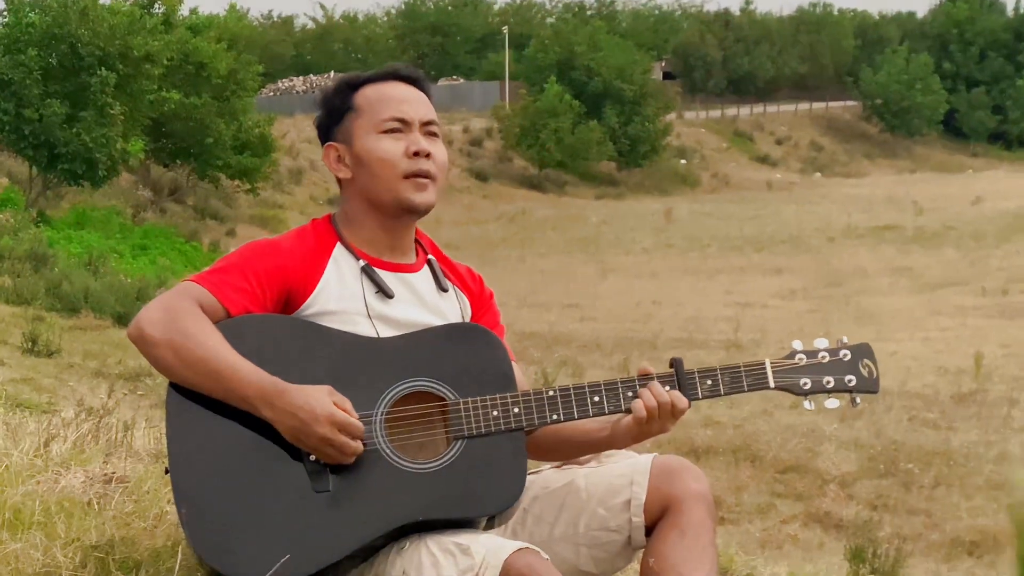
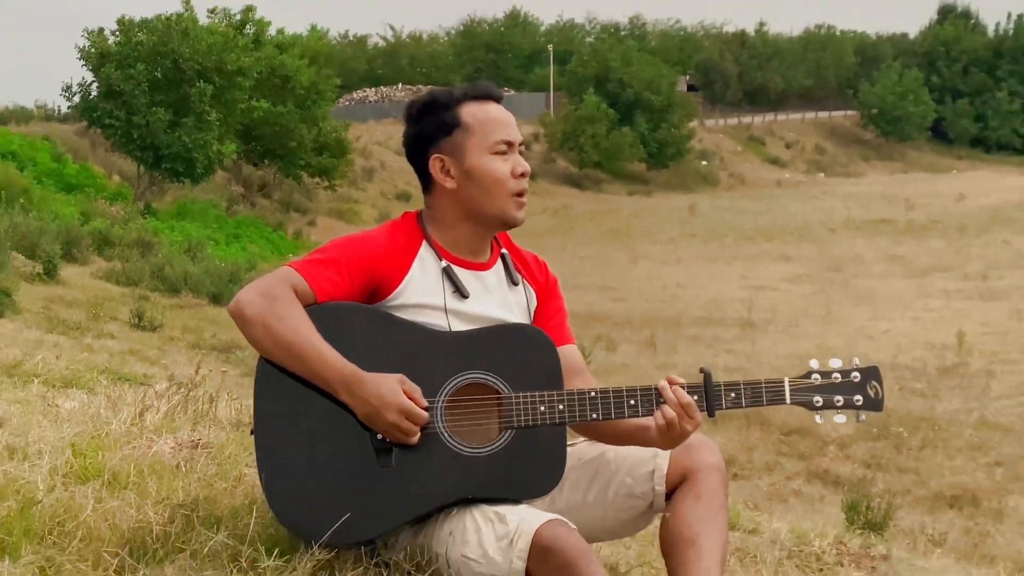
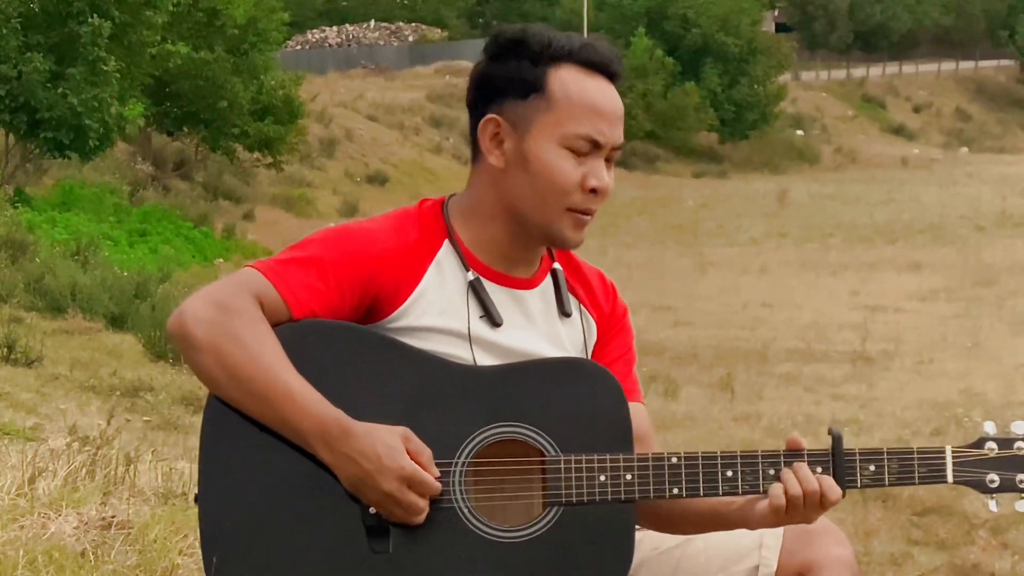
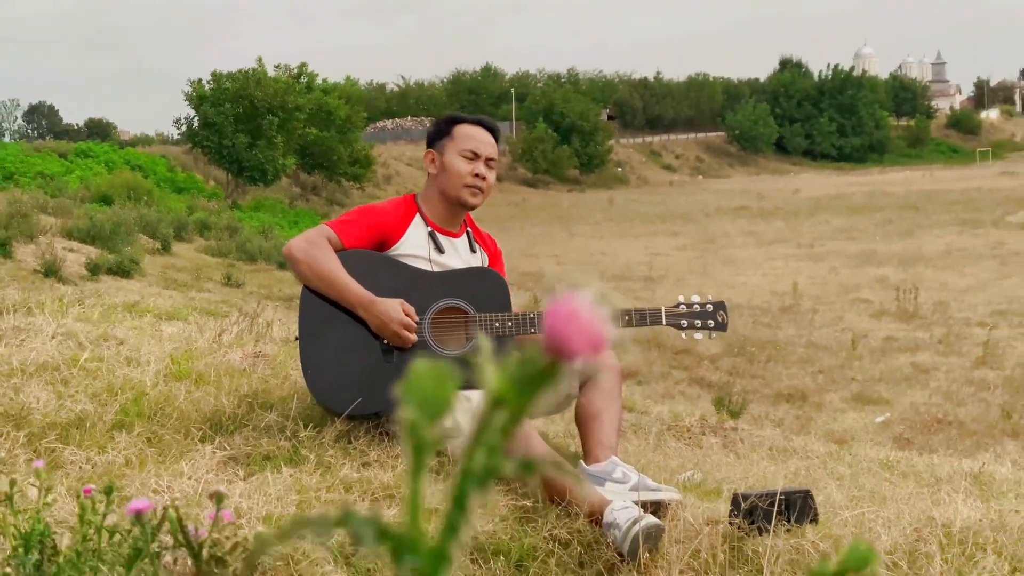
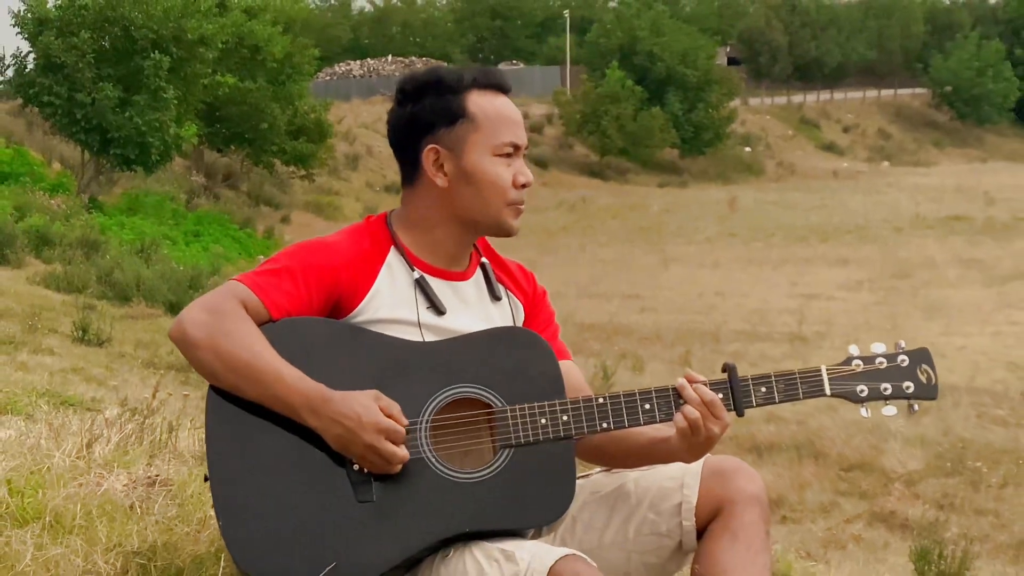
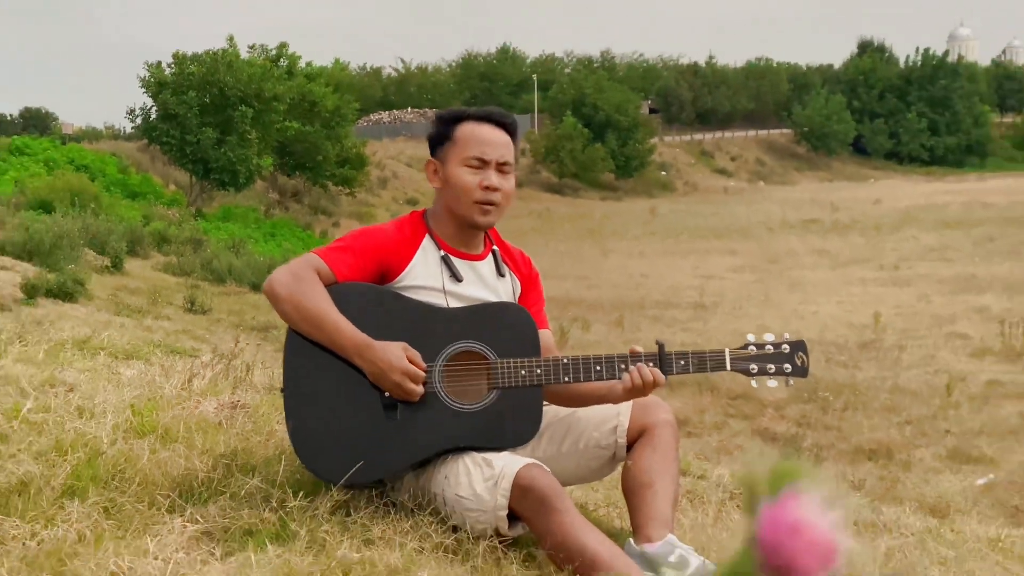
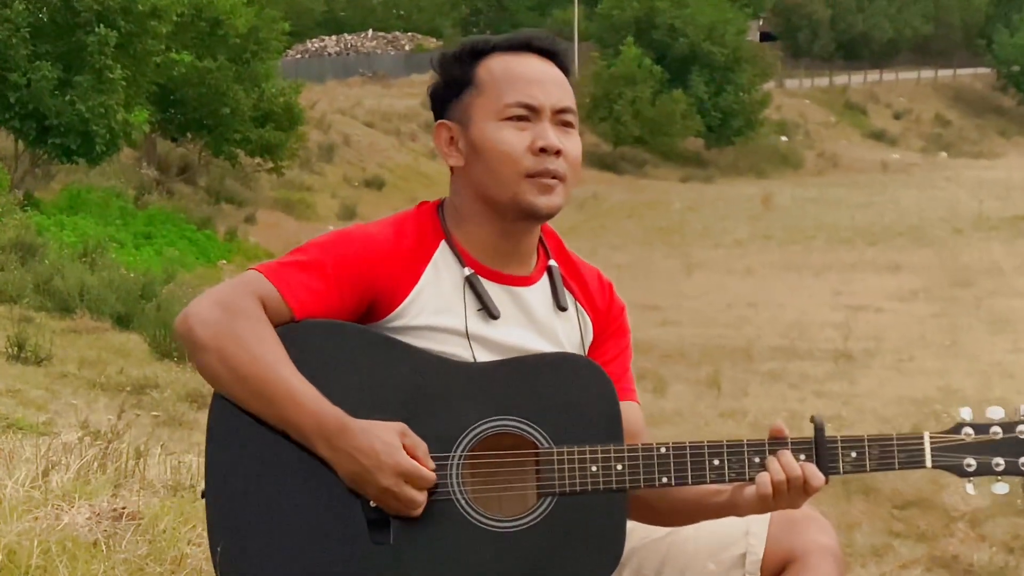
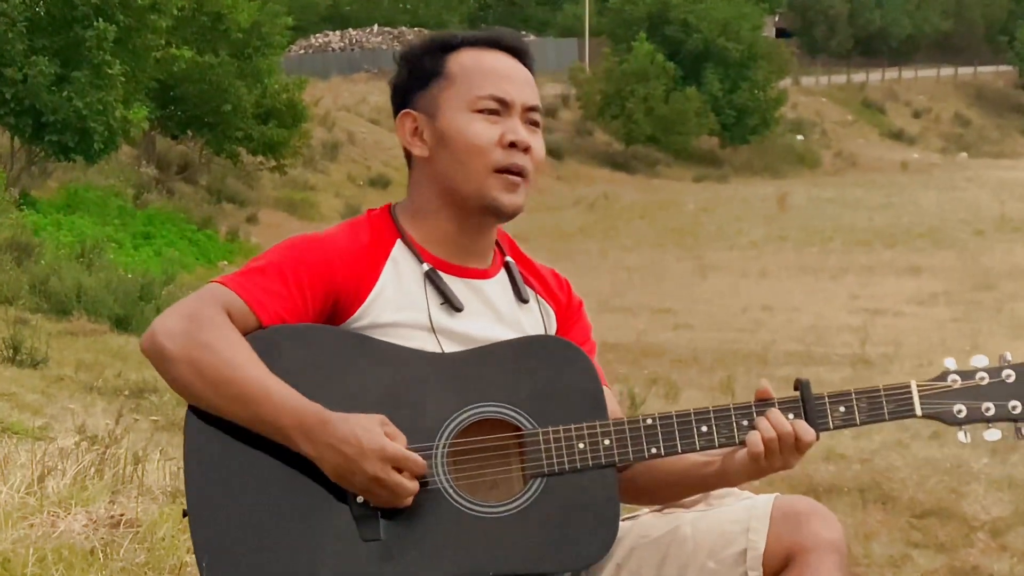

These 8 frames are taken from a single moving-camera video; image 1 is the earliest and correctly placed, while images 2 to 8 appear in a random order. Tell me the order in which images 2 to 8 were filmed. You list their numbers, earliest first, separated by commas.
7, 8, 3, 5, 2, 6, 4
